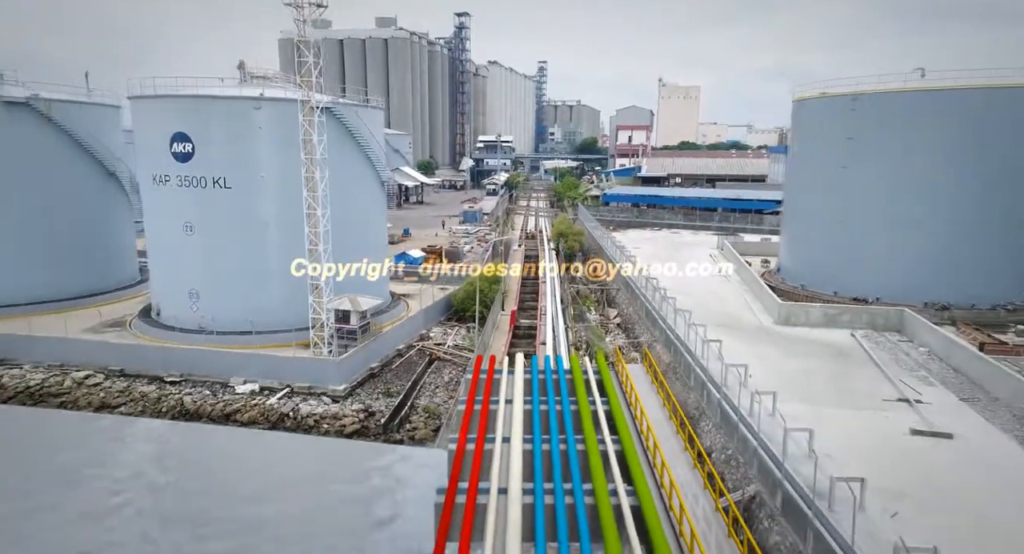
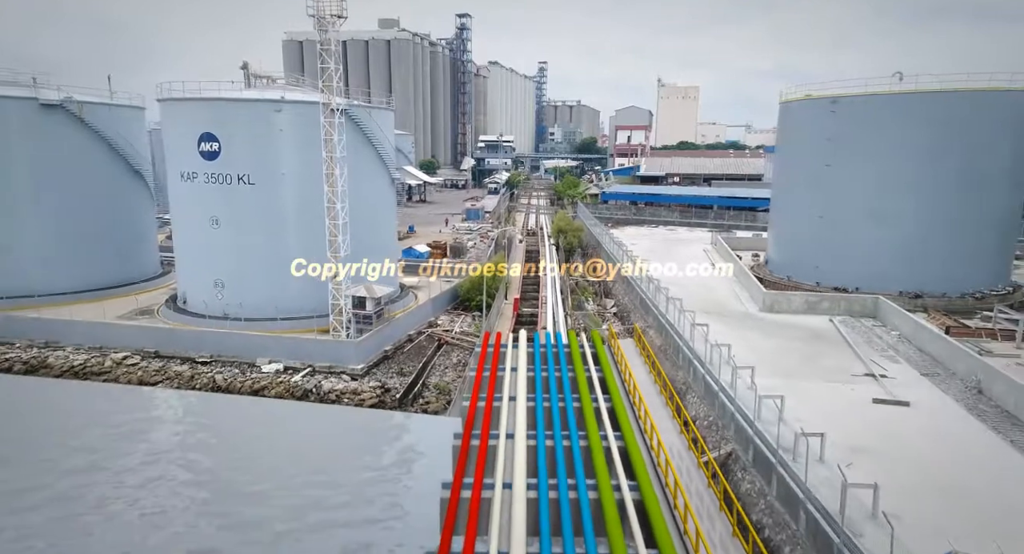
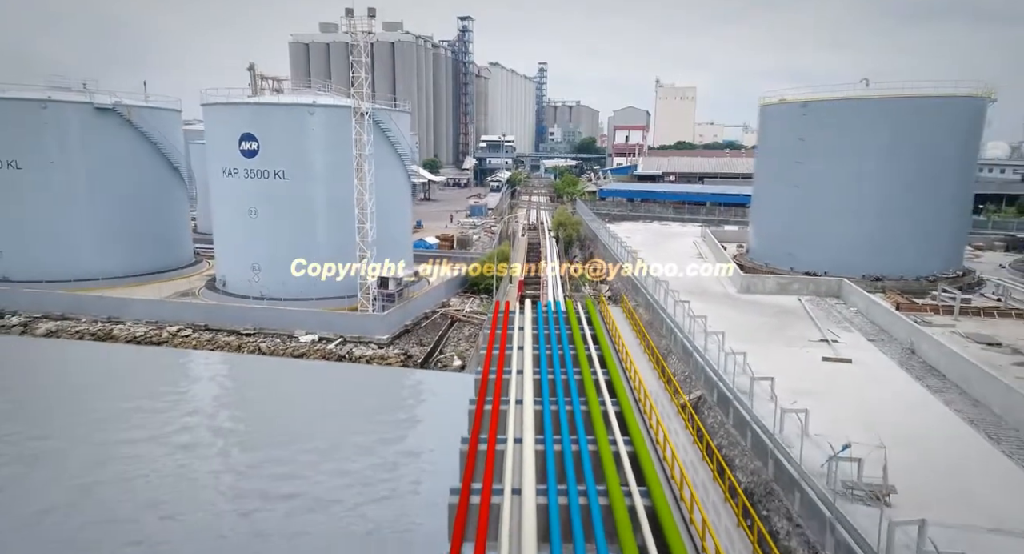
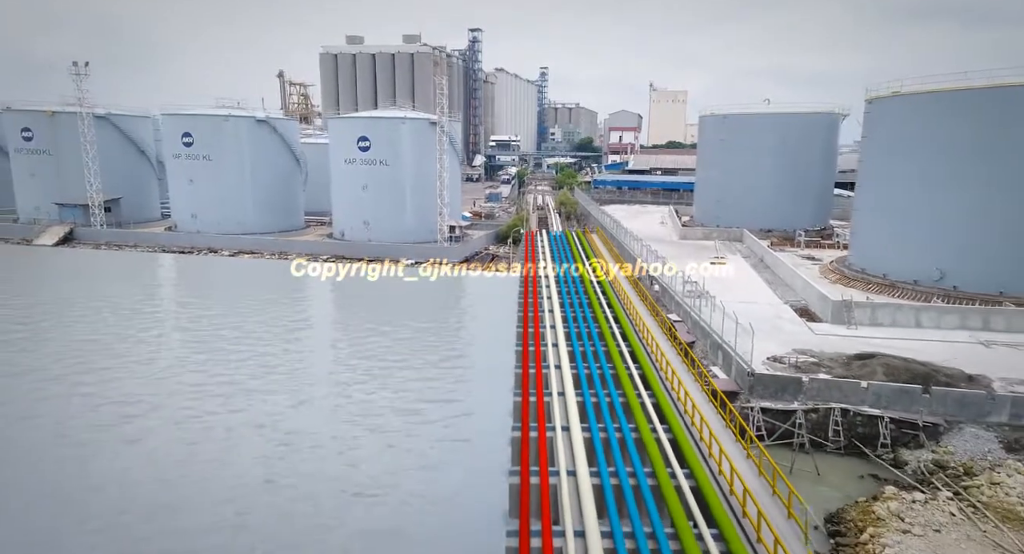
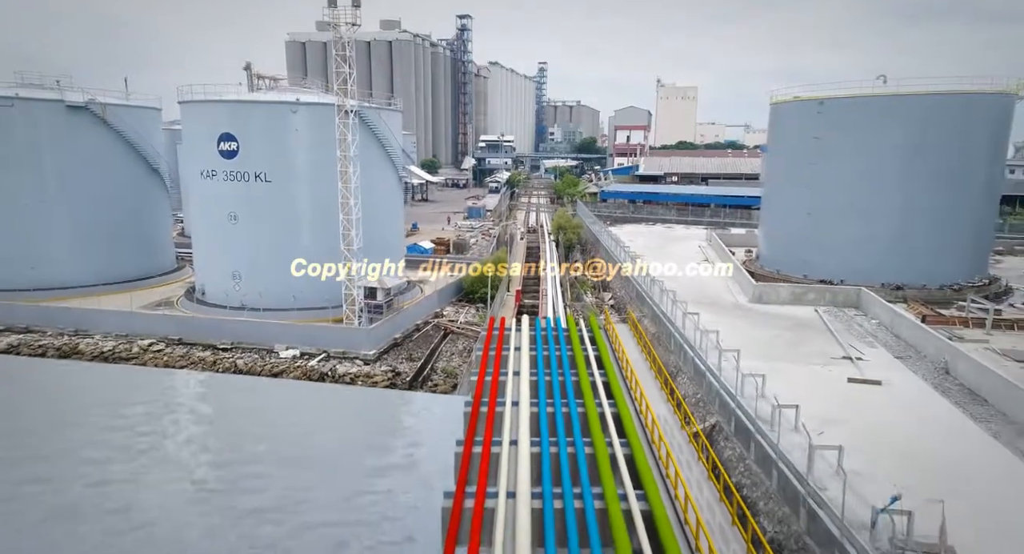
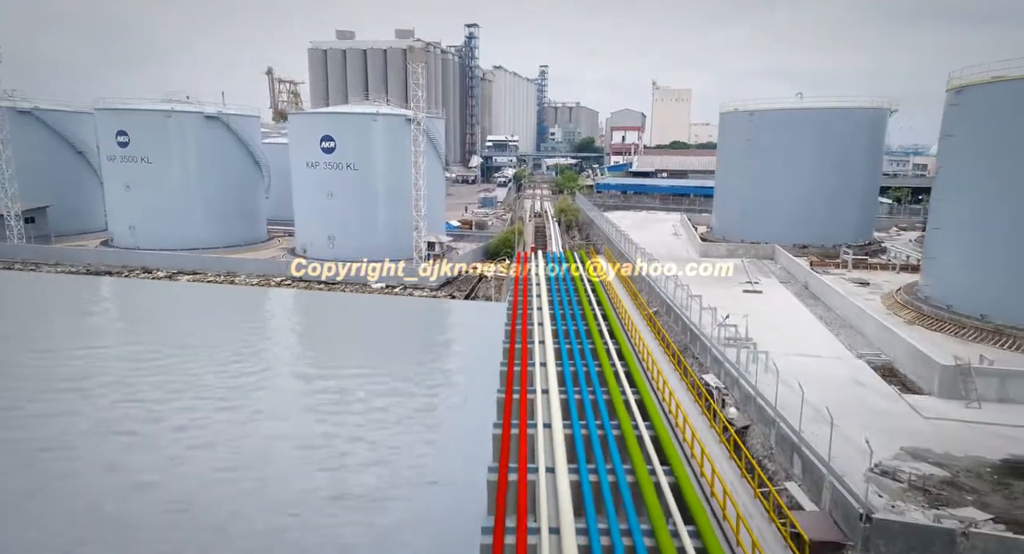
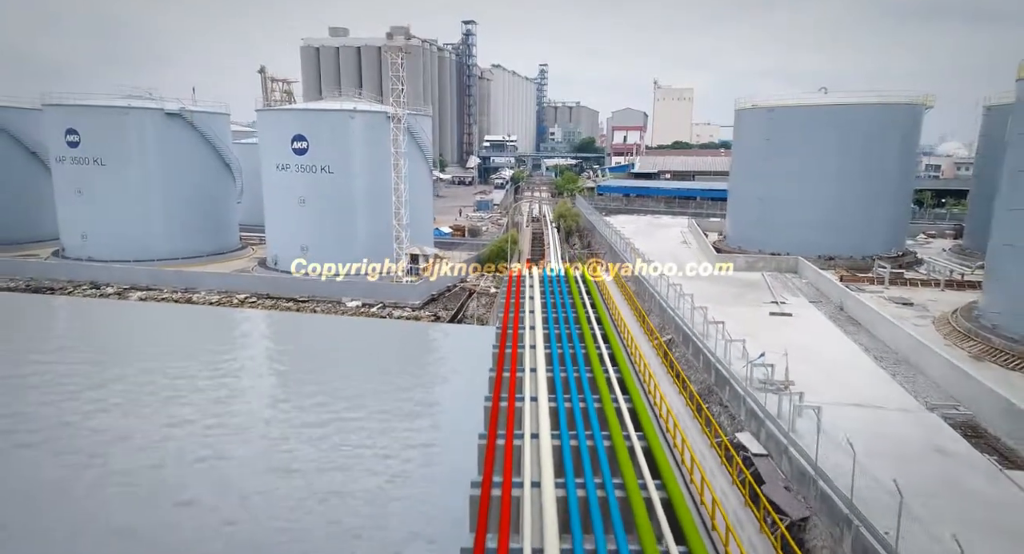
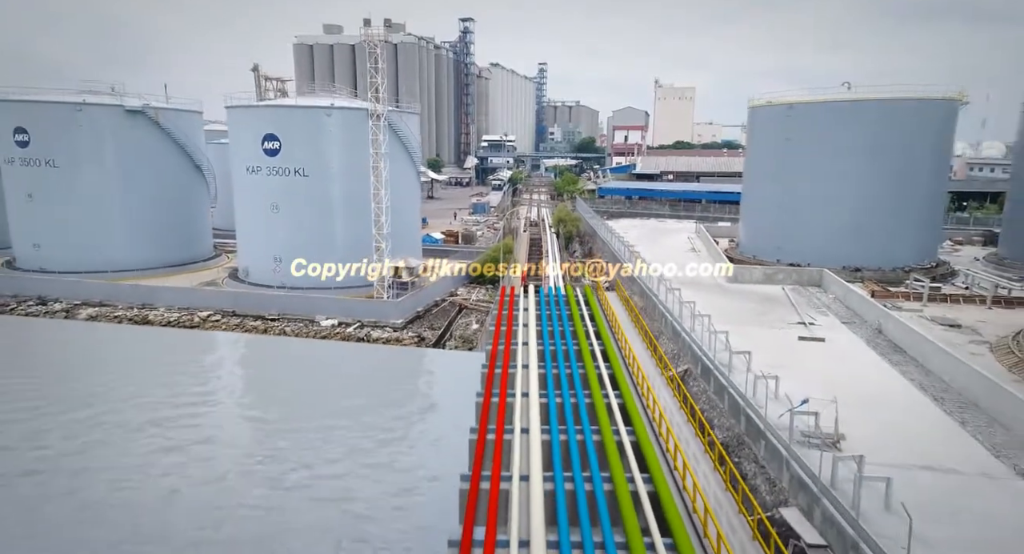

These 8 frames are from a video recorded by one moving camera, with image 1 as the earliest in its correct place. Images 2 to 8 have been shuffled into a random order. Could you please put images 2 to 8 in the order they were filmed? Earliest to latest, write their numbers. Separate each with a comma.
2, 5, 3, 8, 7, 6, 4
